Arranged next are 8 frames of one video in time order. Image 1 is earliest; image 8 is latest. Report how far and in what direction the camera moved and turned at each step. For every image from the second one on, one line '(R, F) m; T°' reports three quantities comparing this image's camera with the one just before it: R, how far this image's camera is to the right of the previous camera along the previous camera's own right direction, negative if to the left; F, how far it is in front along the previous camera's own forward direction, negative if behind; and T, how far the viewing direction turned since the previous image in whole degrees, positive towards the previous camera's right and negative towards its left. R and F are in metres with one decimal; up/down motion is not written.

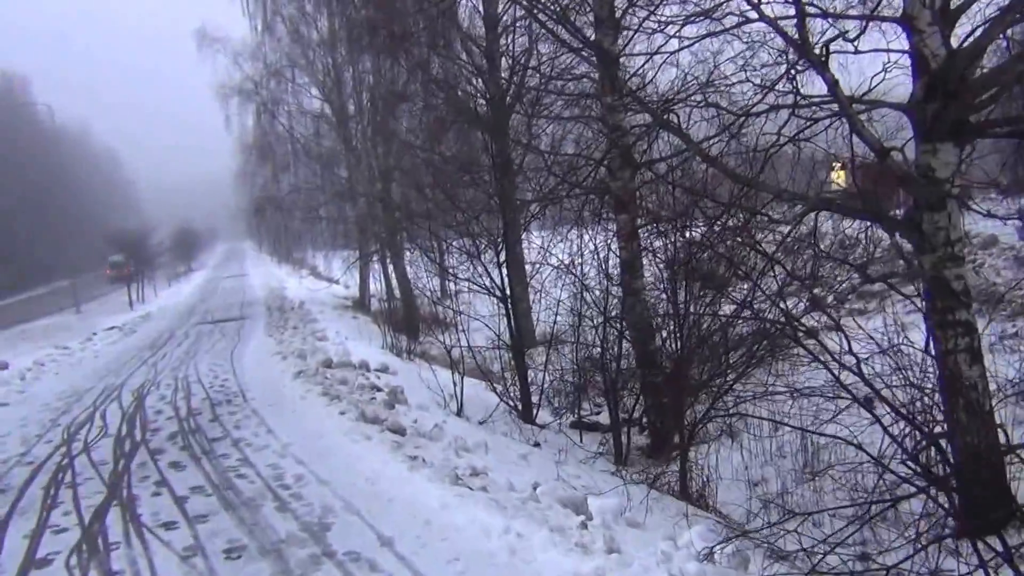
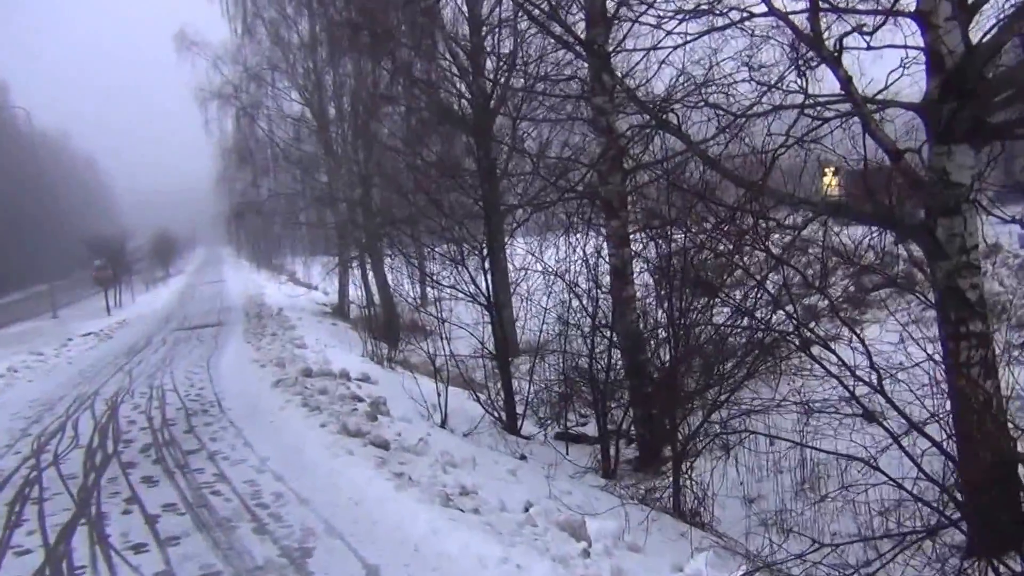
(0.0, +0.2) m; +1°
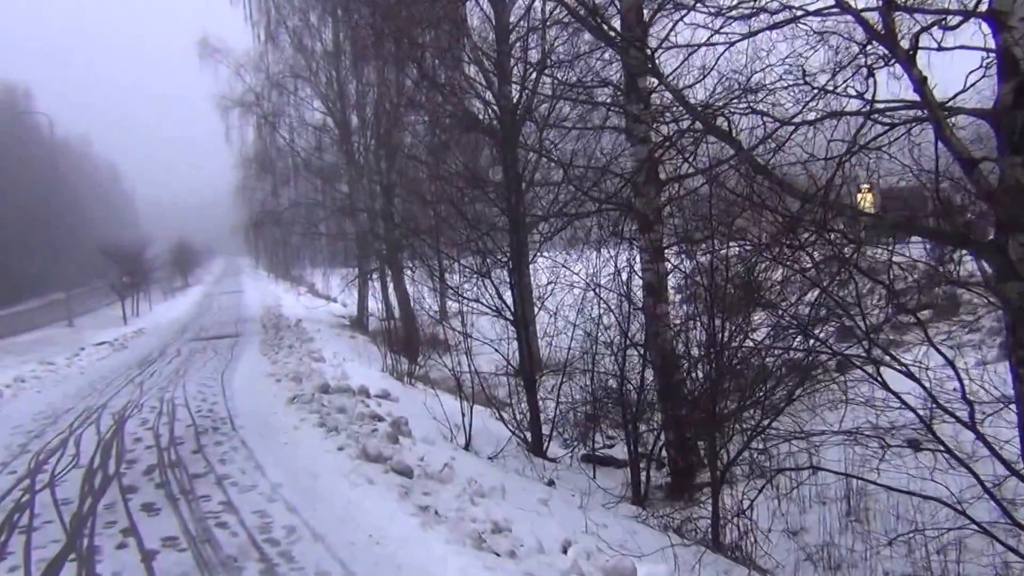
(-0.1, +0.4) m; -1°
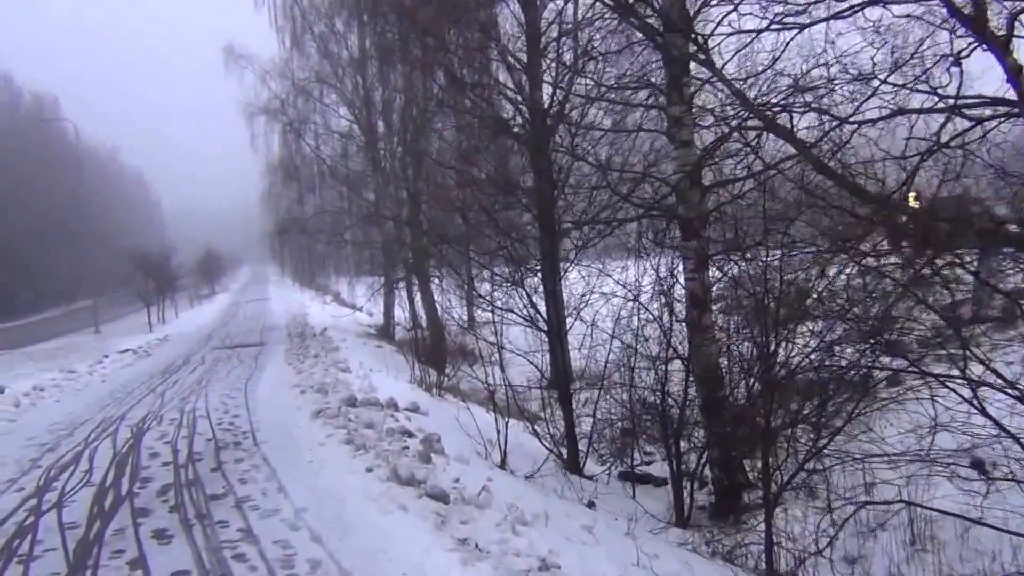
(-0.1, +0.4) m; -1°
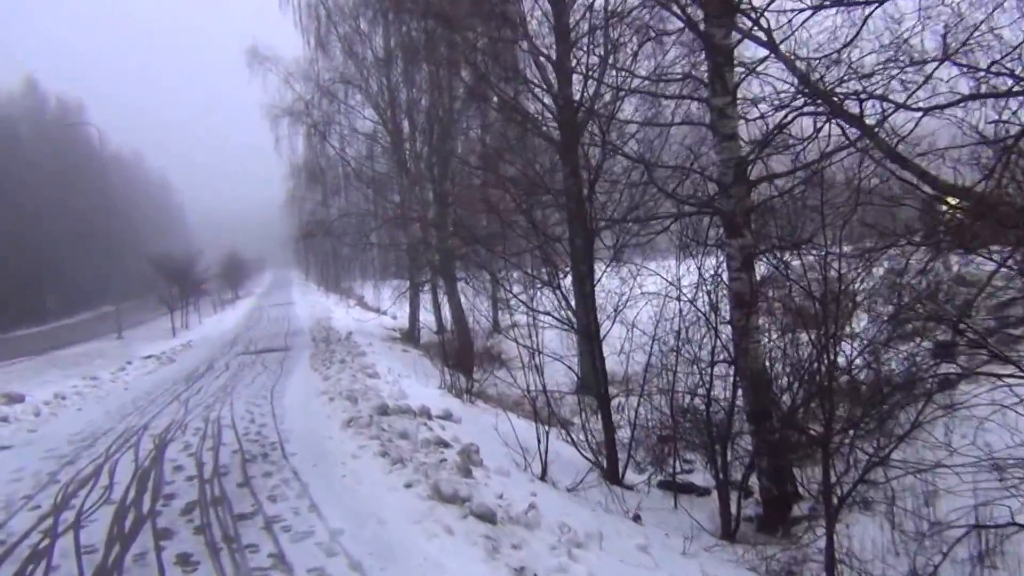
(-0.1, +0.3) m; -1°
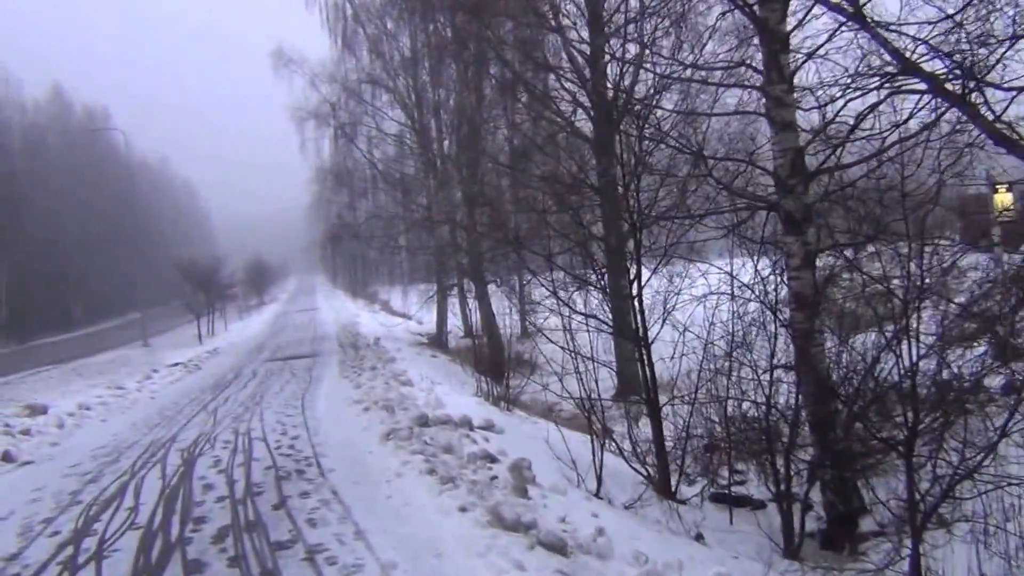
(-0.1, +0.4) m; -1°
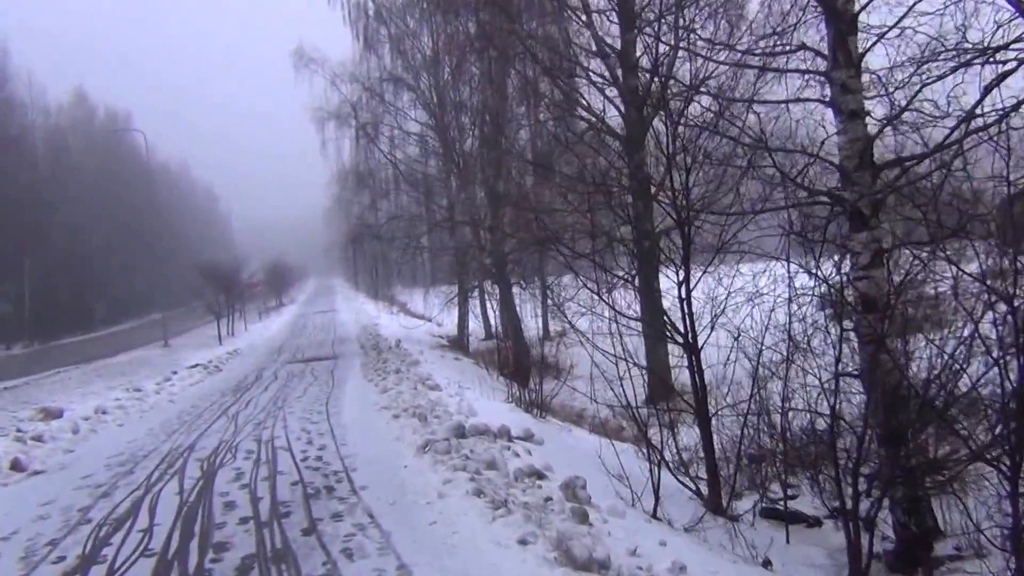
(-0.1, +0.5) m; -1°
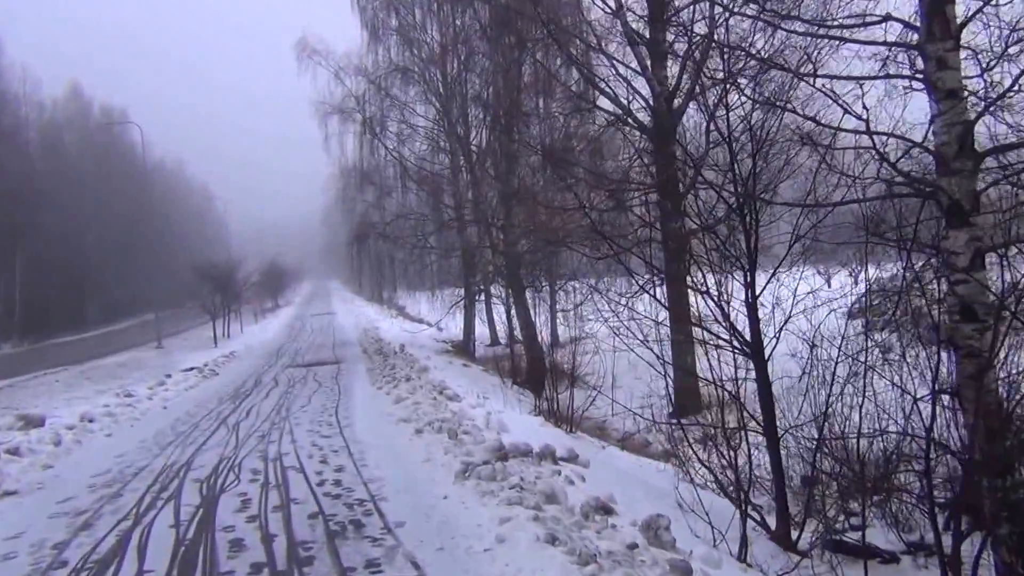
(-0.2, +0.8) m; 0°
